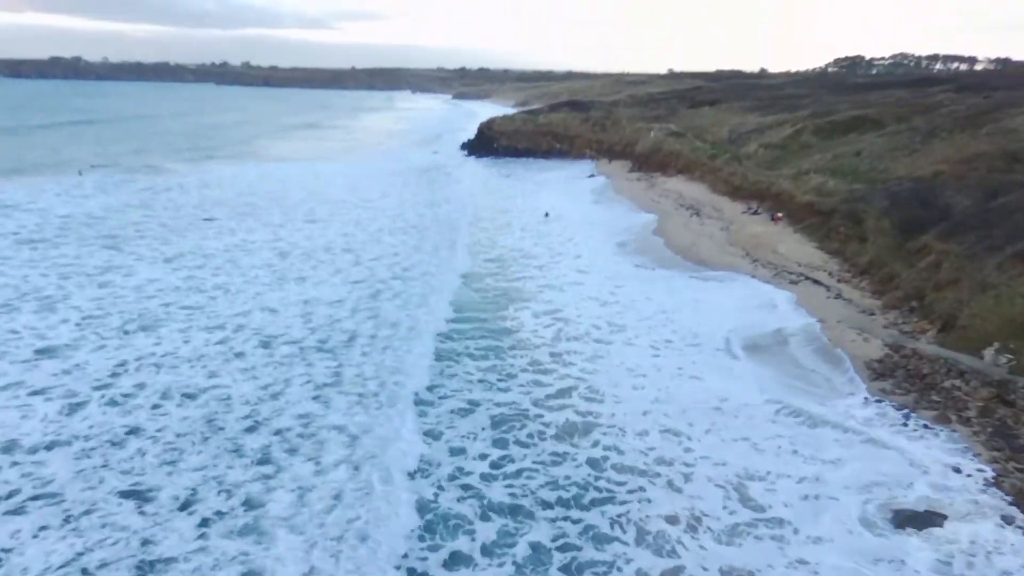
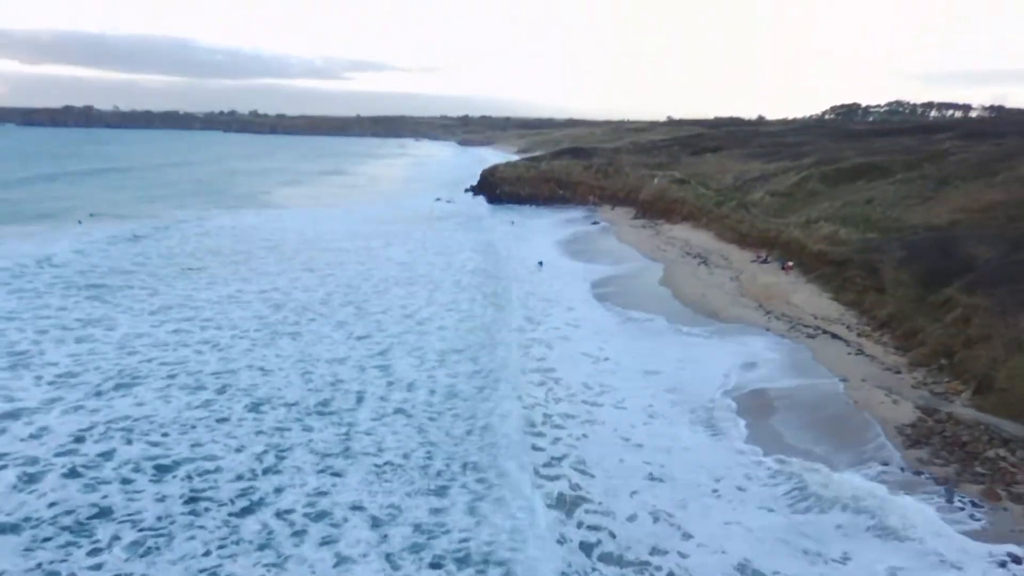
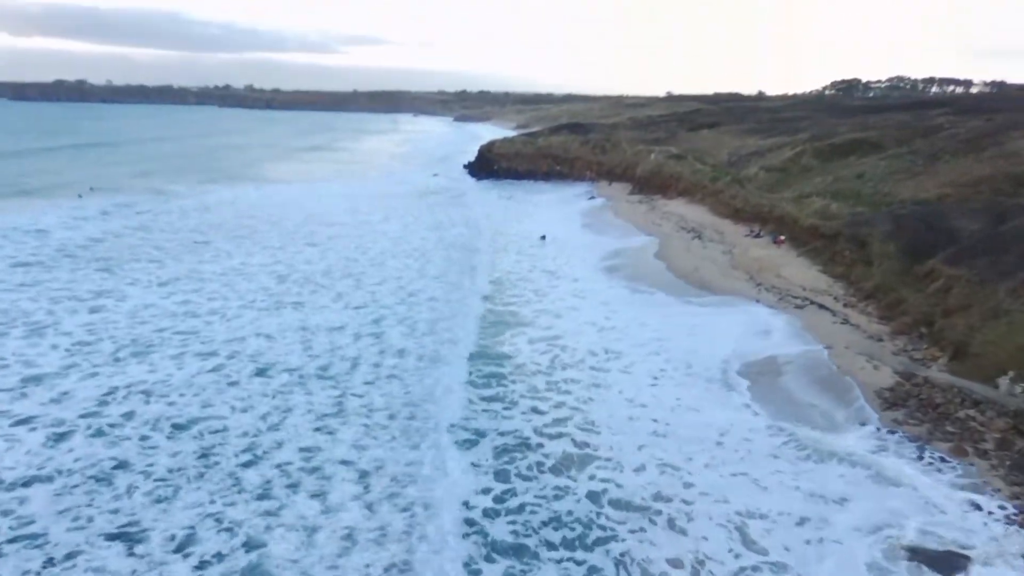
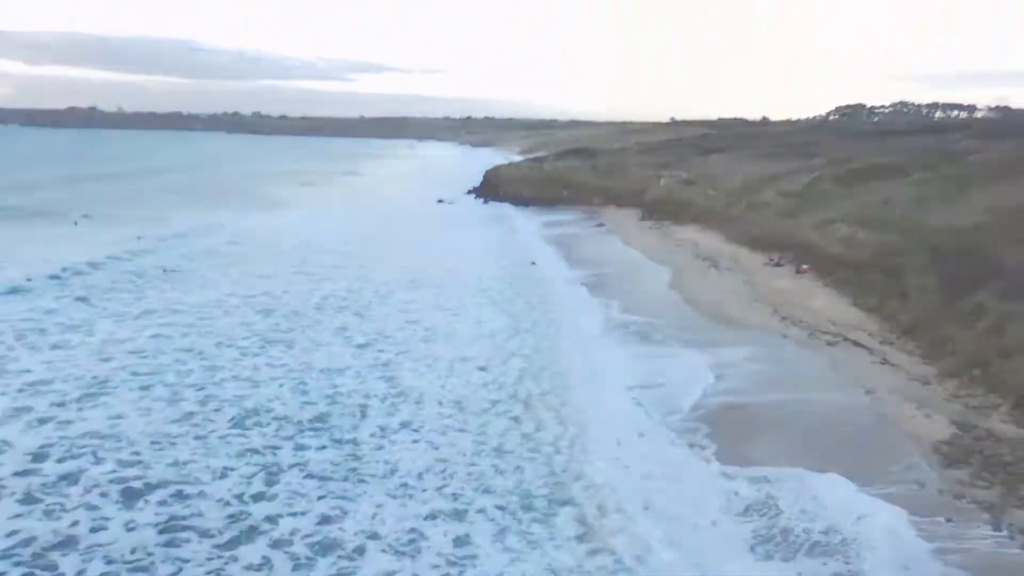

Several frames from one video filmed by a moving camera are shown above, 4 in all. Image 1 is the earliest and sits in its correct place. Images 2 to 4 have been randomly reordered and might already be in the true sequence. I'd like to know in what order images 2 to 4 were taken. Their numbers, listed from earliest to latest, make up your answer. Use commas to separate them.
3, 2, 4
